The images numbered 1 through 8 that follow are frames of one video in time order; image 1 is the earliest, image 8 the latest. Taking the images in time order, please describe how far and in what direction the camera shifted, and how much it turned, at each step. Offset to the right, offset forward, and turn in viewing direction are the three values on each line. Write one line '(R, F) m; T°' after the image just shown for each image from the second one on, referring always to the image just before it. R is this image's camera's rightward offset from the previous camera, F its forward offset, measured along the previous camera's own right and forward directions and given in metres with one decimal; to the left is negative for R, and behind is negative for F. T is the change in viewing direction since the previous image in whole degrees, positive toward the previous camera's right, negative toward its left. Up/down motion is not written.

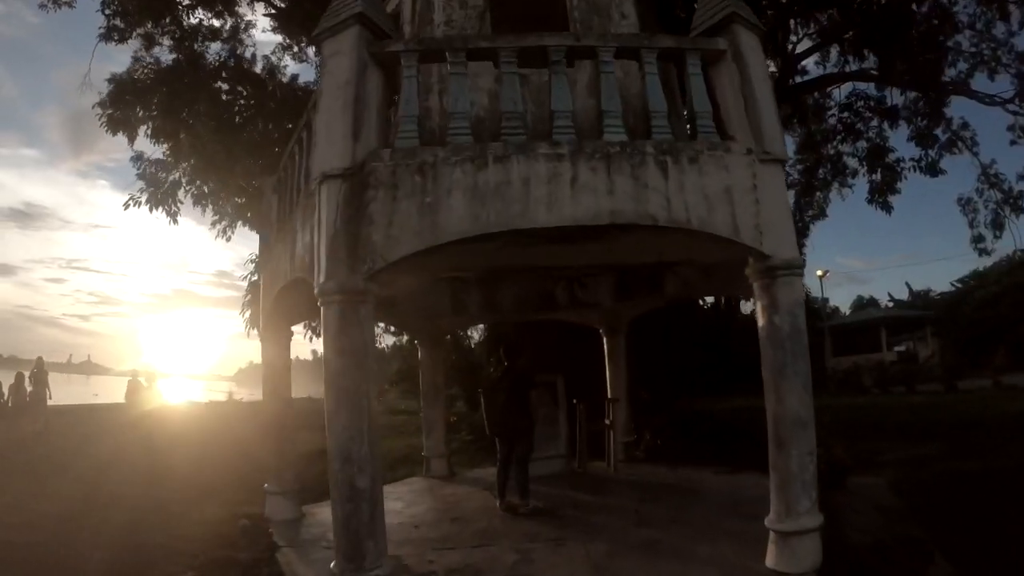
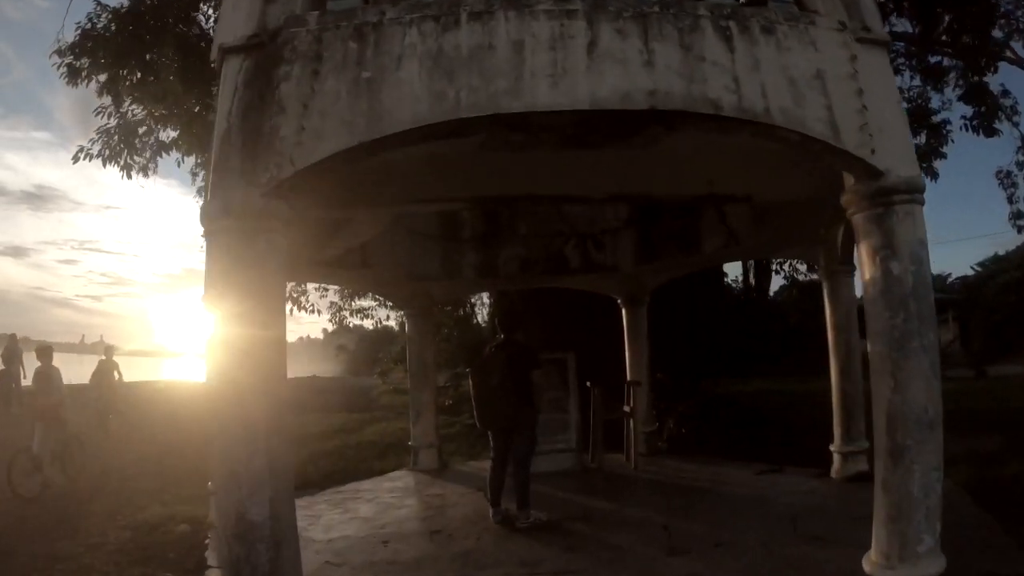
(+0.1, +1.8) m; -1°
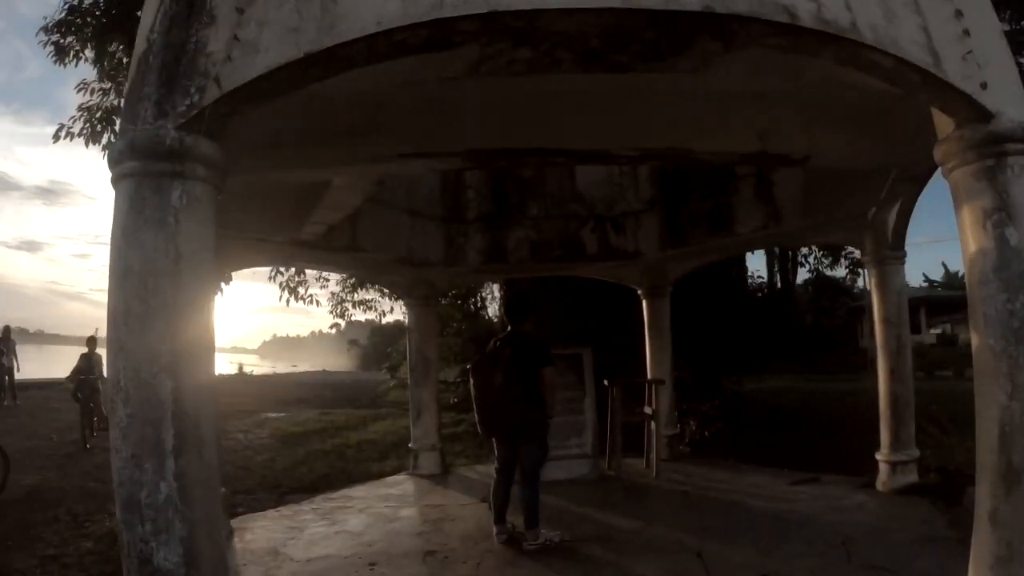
(0.0, +0.9) m; -1°
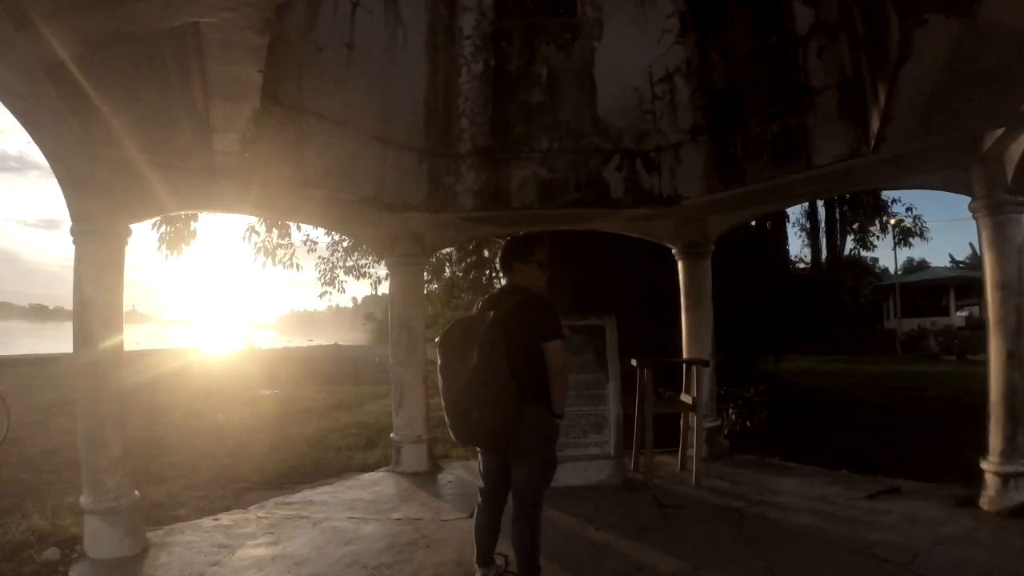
(+0.1, +1.7) m; -1°
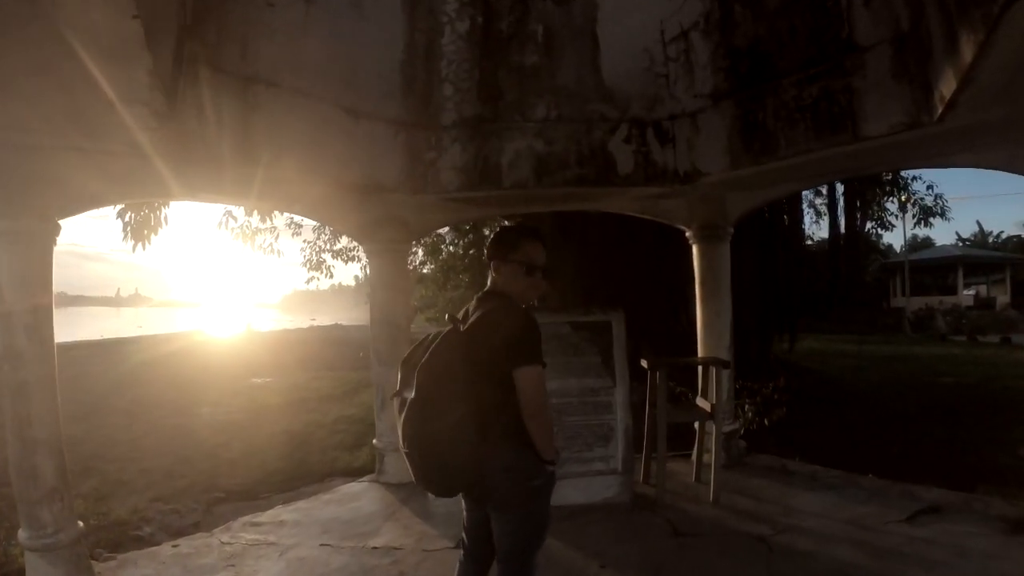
(+0.1, +0.8) m; 0°
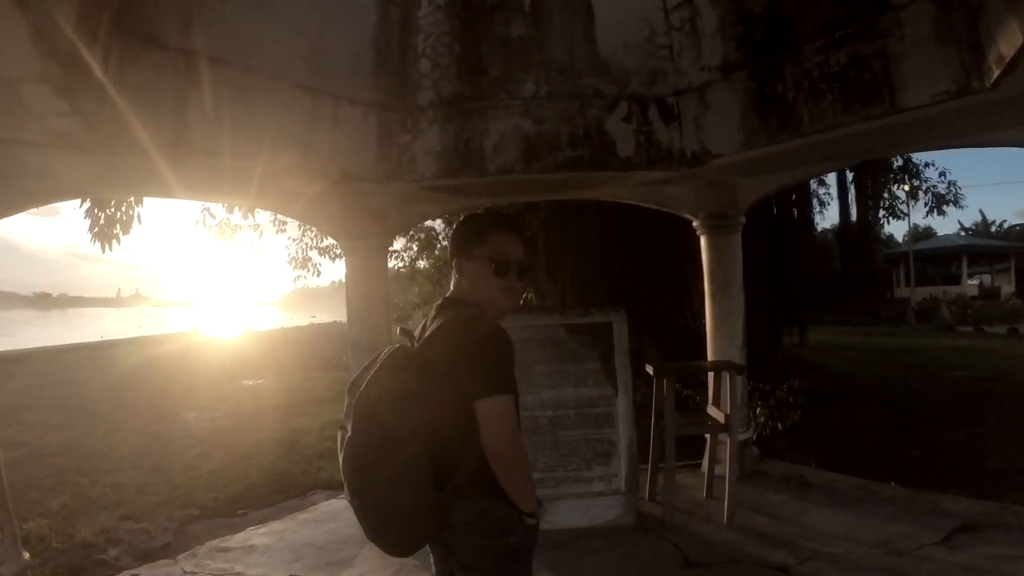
(+0.1, +0.6) m; 0°
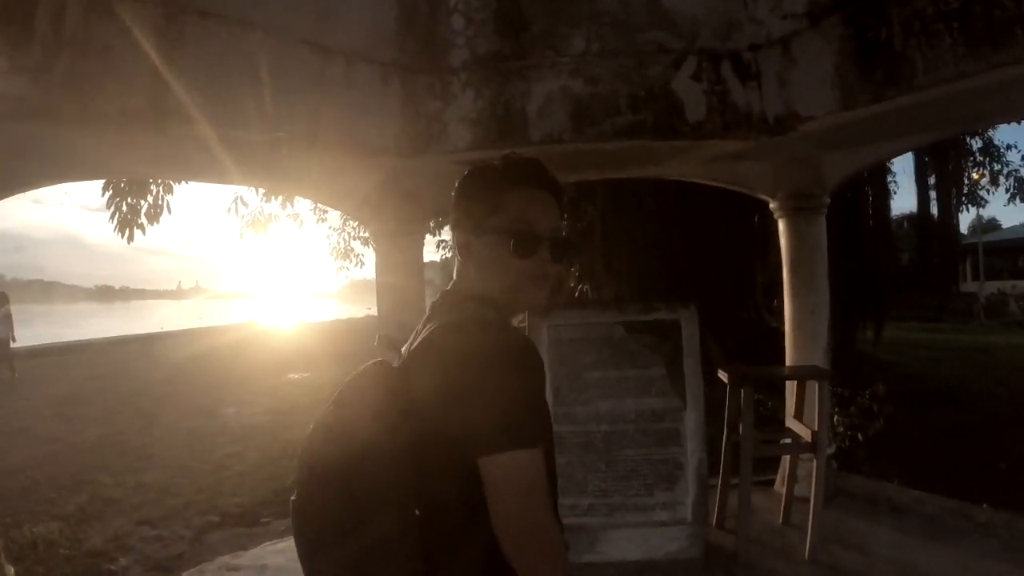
(0.0, +0.7) m; -4°
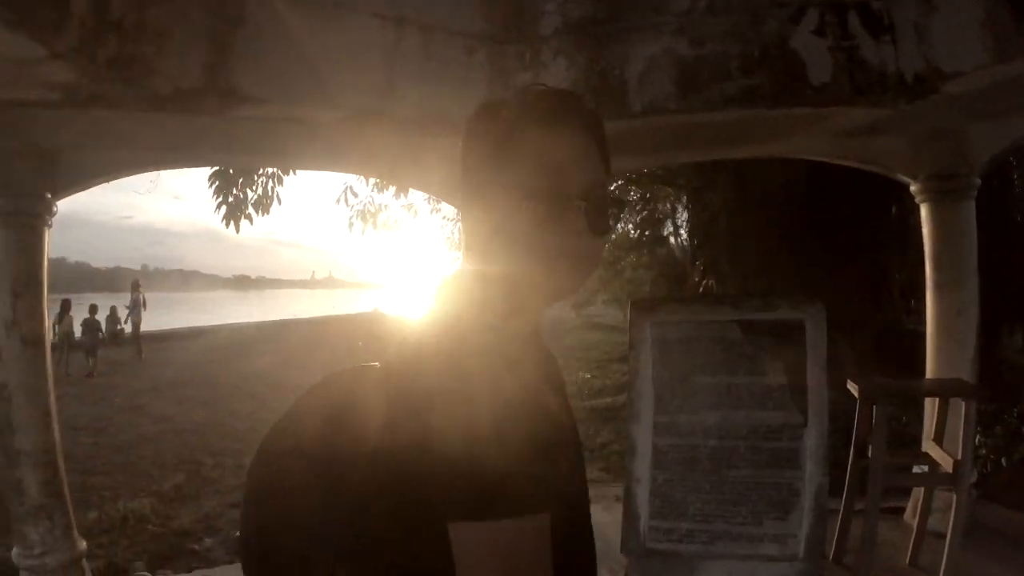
(+0.1, +0.4) m; -8°
